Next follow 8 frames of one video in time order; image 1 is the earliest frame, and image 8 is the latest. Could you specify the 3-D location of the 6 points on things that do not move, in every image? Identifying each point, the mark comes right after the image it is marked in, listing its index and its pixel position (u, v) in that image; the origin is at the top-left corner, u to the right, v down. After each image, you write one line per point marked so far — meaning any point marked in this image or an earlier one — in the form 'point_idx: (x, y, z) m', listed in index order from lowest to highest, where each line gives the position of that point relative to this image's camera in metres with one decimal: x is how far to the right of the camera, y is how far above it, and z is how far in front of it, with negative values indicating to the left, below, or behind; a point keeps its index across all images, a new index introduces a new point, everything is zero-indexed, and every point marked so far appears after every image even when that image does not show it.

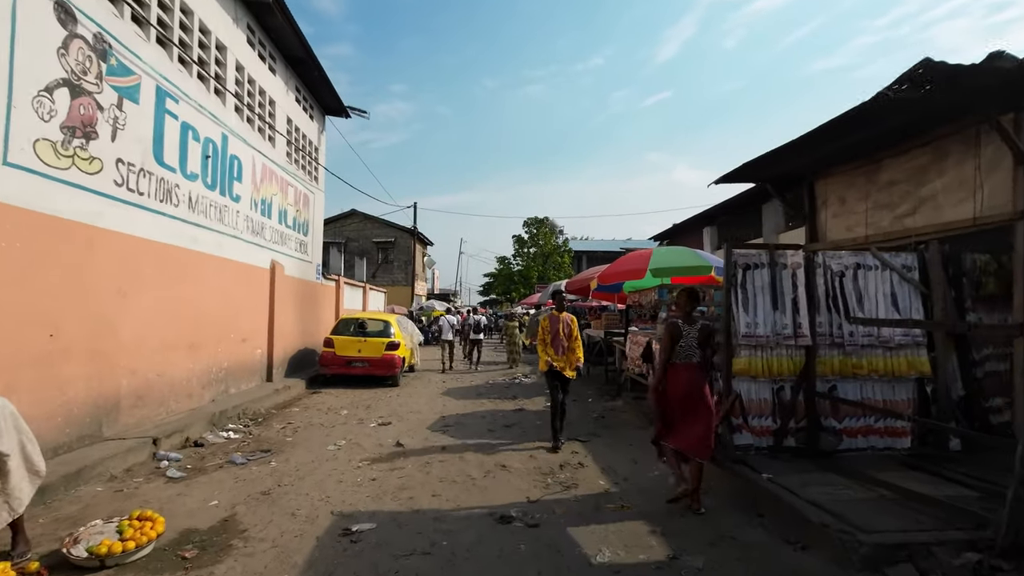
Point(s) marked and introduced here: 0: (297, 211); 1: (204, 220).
0: (-5.9, +2.1, +13.4) m
1: (-5.5, +1.2, +8.6) m
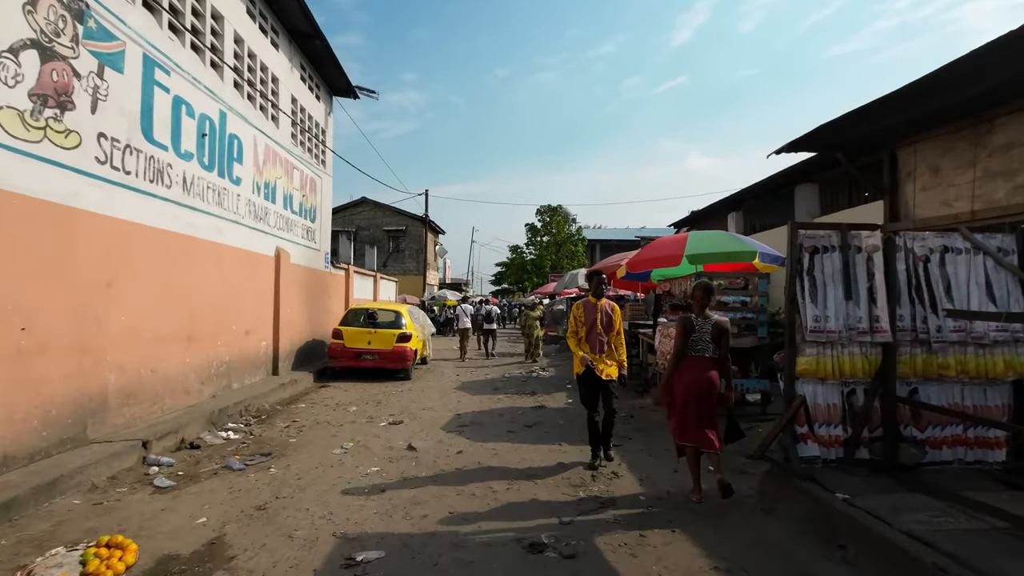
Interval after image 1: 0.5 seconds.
0: (-5.4, +2.4, +12.7) m
1: (-5.1, +1.4, +8.0) m
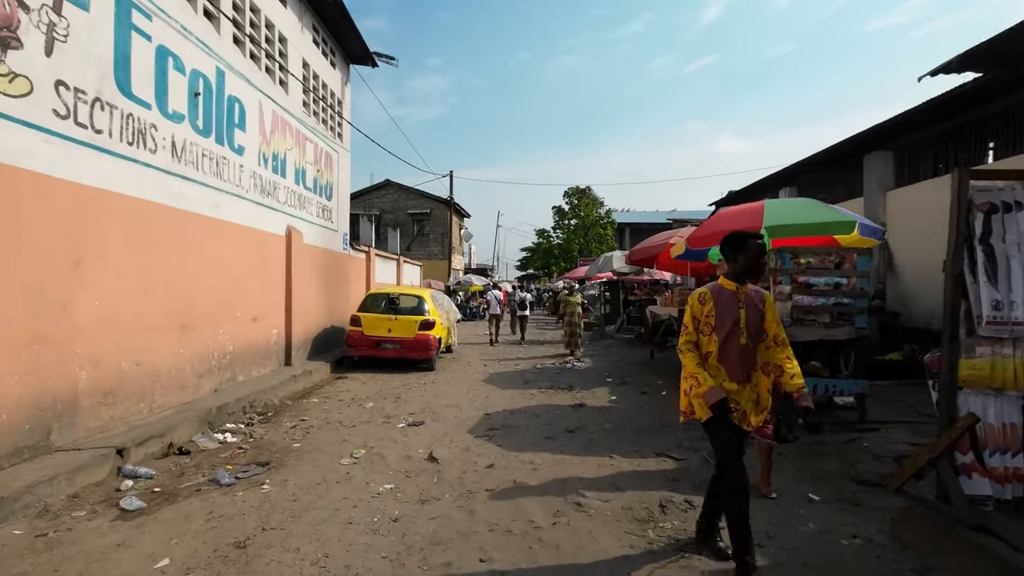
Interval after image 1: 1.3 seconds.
0: (-4.6, +2.8, +11.7) m
1: (-4.6, +1.7, +7.1) m
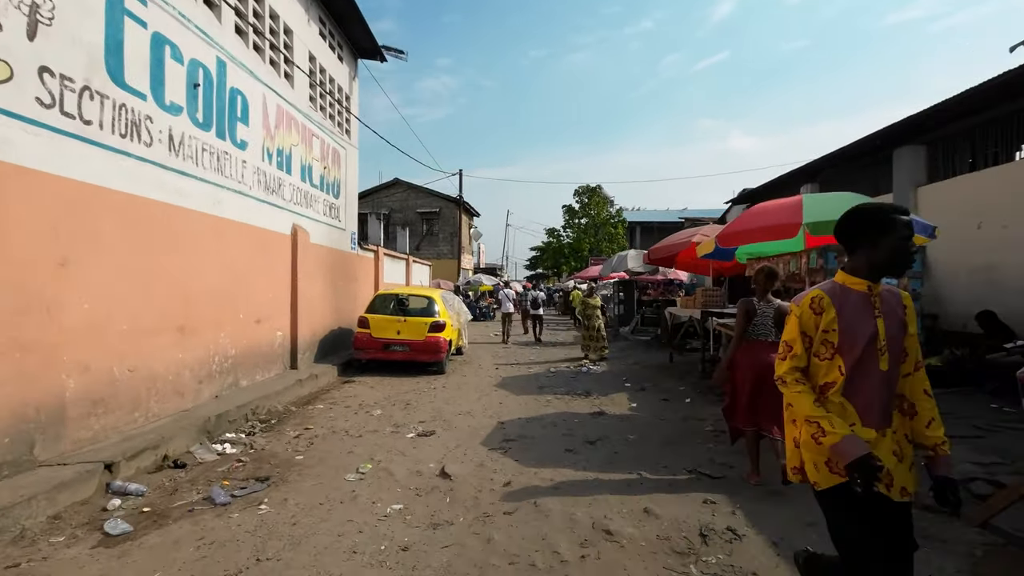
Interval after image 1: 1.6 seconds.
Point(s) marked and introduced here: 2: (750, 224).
0: (-4.3, +2.8, +11.4) m
1: (-4.4, +1.6, +6.7) m
2: (+3.0, +0.8, +6.1) m
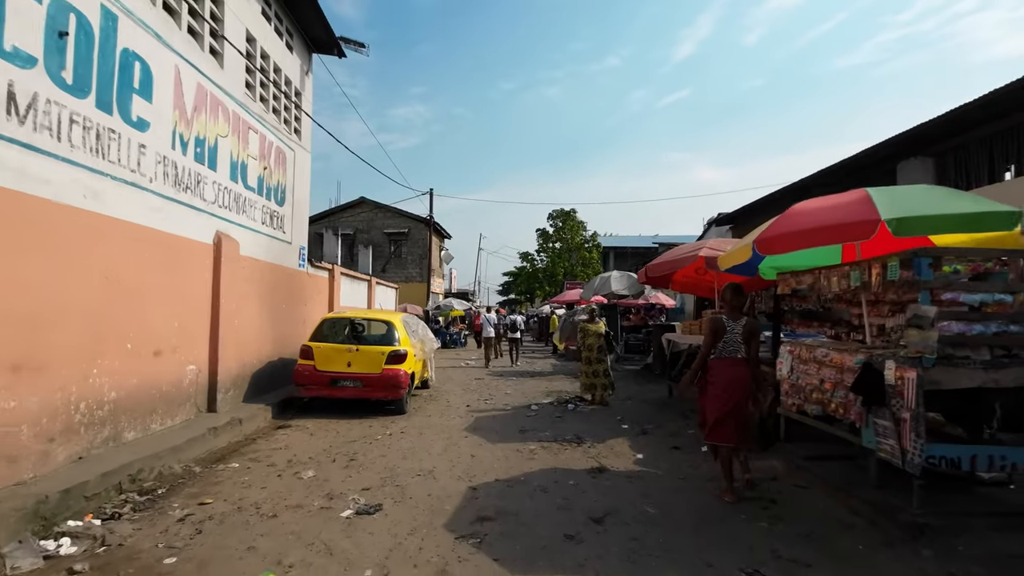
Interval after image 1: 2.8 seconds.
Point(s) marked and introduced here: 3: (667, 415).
0: (-4.8, +2.3, +9.6) m
1: (-4.6, +1.4, +4.9) m
2: (+2.8, +0.6, +4.7) m
3: (+2.7, -2.2, +8.4) m
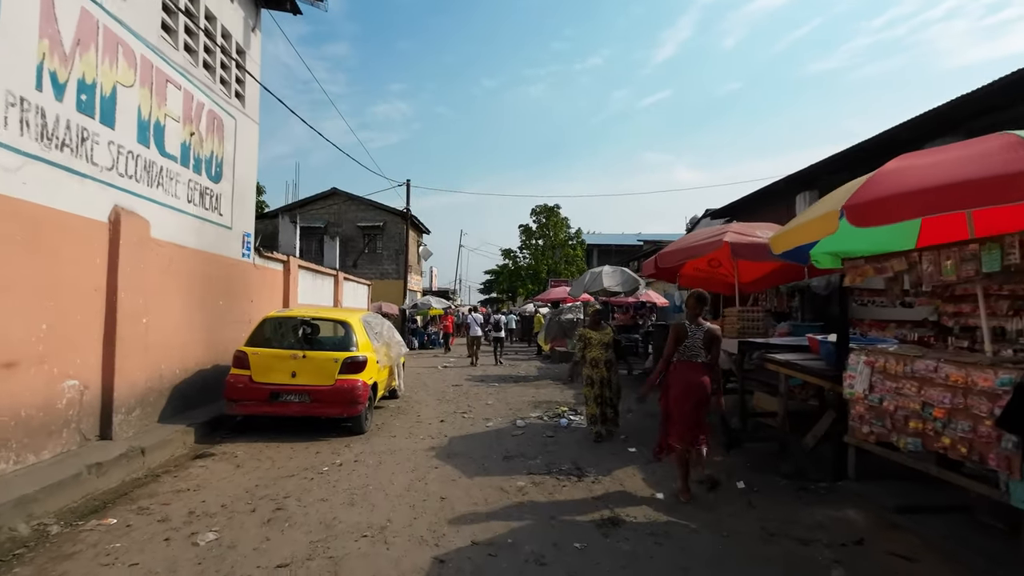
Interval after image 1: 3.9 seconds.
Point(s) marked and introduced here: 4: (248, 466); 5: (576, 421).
0: (-5.1, +2.5, +7.9) m
1: (-4.7, +1.5, +3.2) m
2: (+2.7, +0.7, +3.3) m
3: (+2.4, -2.1, +7.0) m
4: (-3.2, -2.2, +6.0) m
5: (+1.1, -2.2, +8.2) m
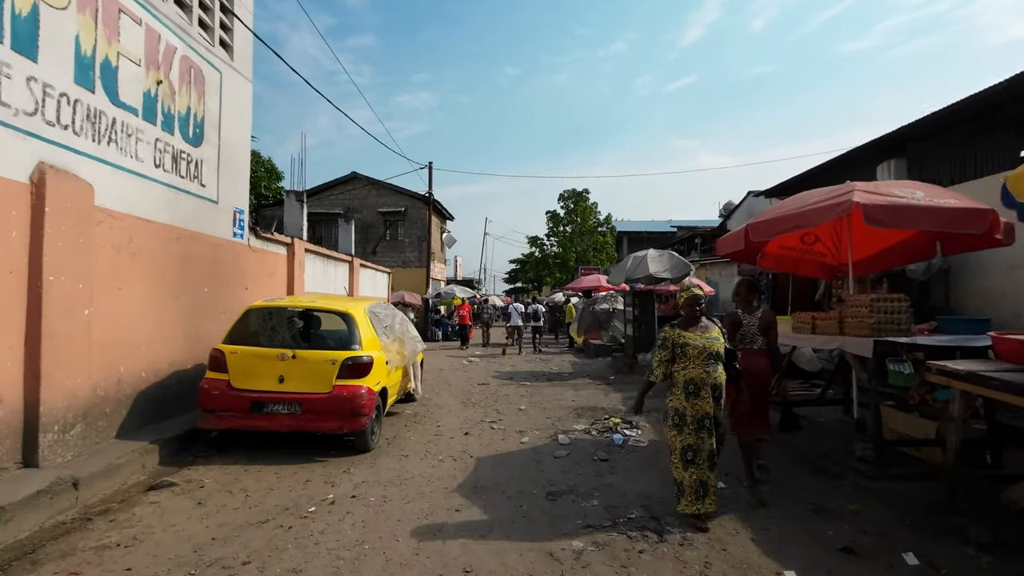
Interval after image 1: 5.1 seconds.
0: (-4.6, +2.7, +6.5) m
1: (-4.4, +1.7, +1.8) m
2: (+3.0, +0.9, +1.5) m
3: (+2.9, -1.9, +5.2) m
4: (-2.8, -2.0, +4.6) m
5: (+1.6, -2.0, +6.6) m
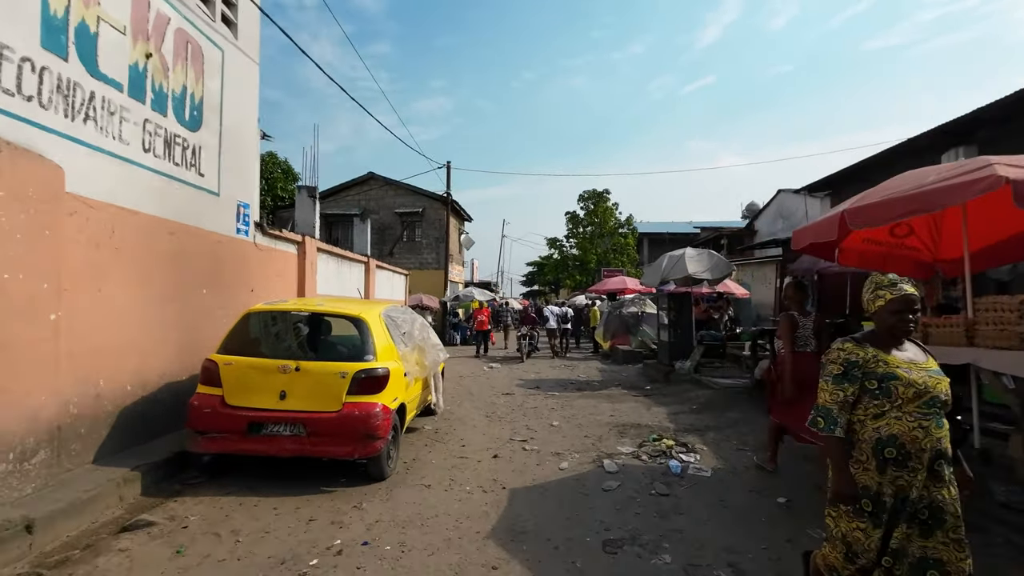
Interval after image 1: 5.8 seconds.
0: (-4.2, +2.7, +5.7) m
1: (-4.1, +1.7, +1.0) m
2: (+3.2, +0.9, +0.5) m
3: (+3.3, -1.9, +4.2) m
4: (-2.4, -2.0, +3.7) m
5: (+2.1, -2.0, +5.6) m
